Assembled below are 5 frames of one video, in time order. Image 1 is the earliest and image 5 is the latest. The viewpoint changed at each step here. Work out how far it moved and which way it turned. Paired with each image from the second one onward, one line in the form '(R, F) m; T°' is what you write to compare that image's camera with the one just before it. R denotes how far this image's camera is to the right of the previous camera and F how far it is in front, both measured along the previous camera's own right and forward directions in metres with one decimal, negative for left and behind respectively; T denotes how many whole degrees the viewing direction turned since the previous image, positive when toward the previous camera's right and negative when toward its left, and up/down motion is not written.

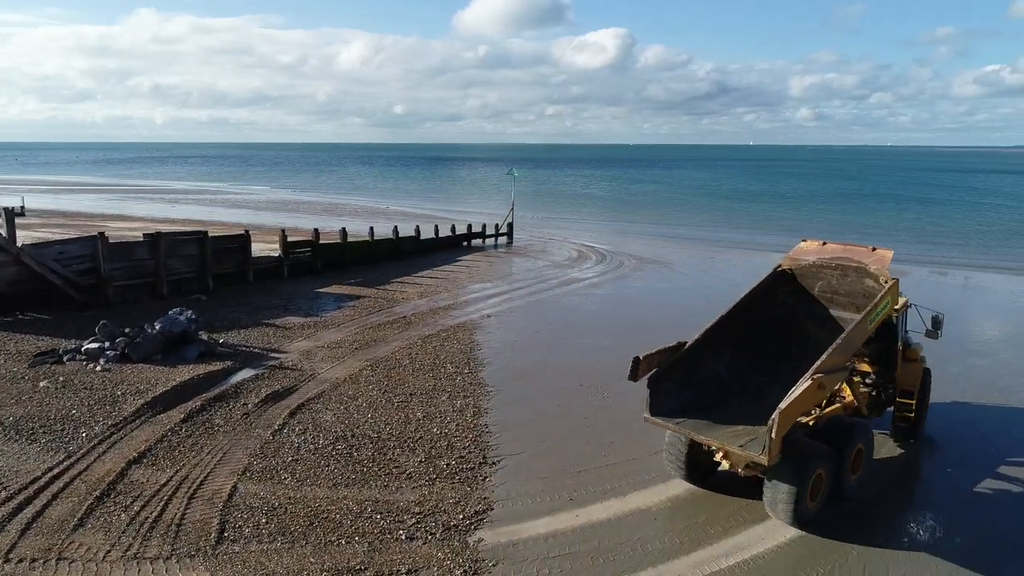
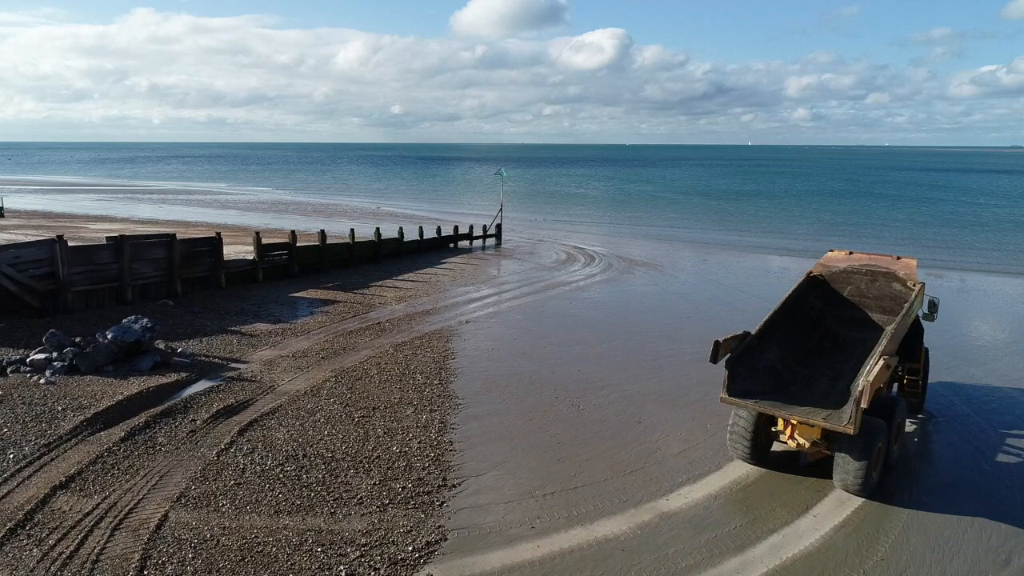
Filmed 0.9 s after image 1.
(+0.4, +0.5) m; 0°
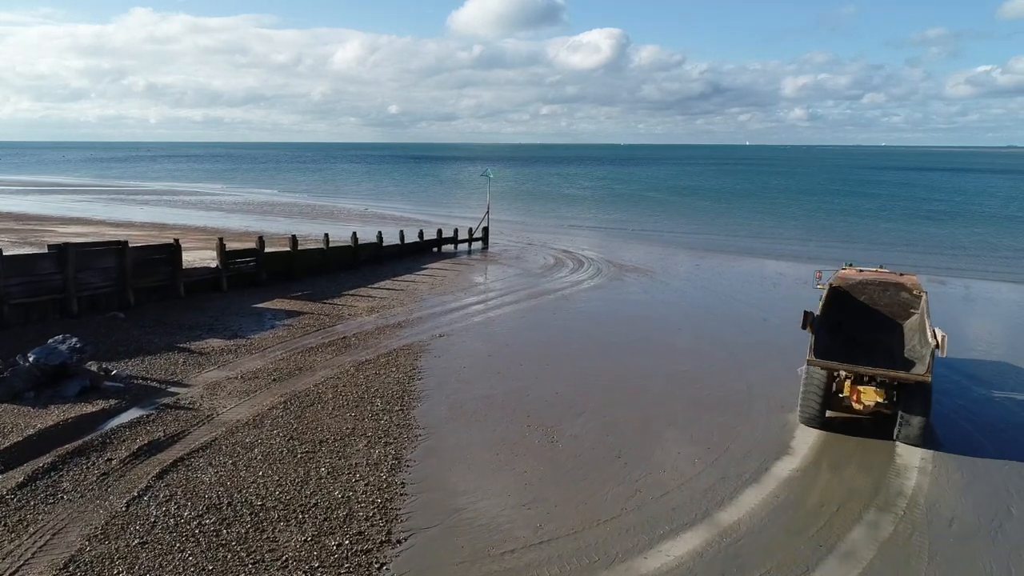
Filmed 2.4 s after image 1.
(+0.4, +1.0) m; 0°
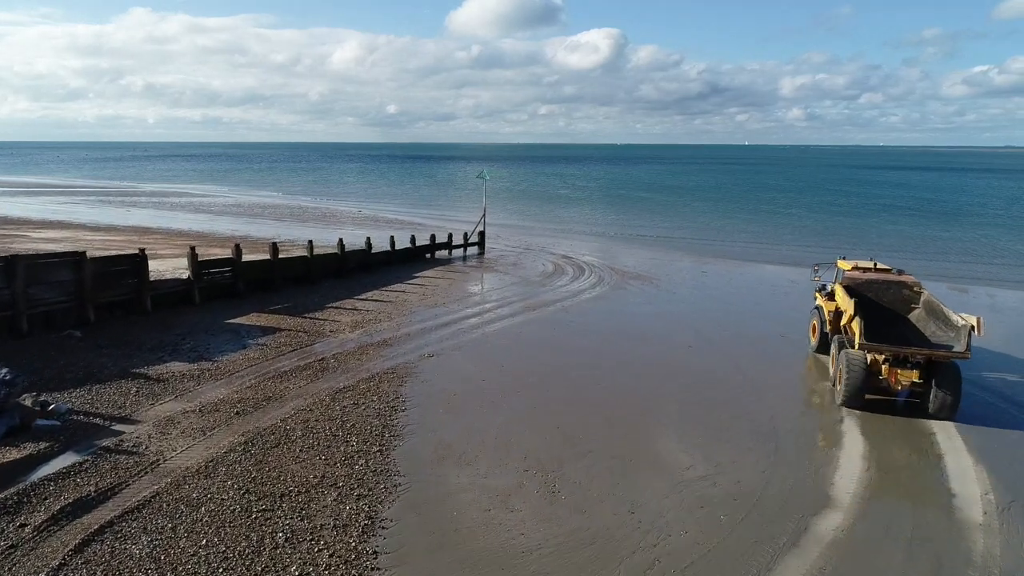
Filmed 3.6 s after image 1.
(0.0, +1.2) m; 0°
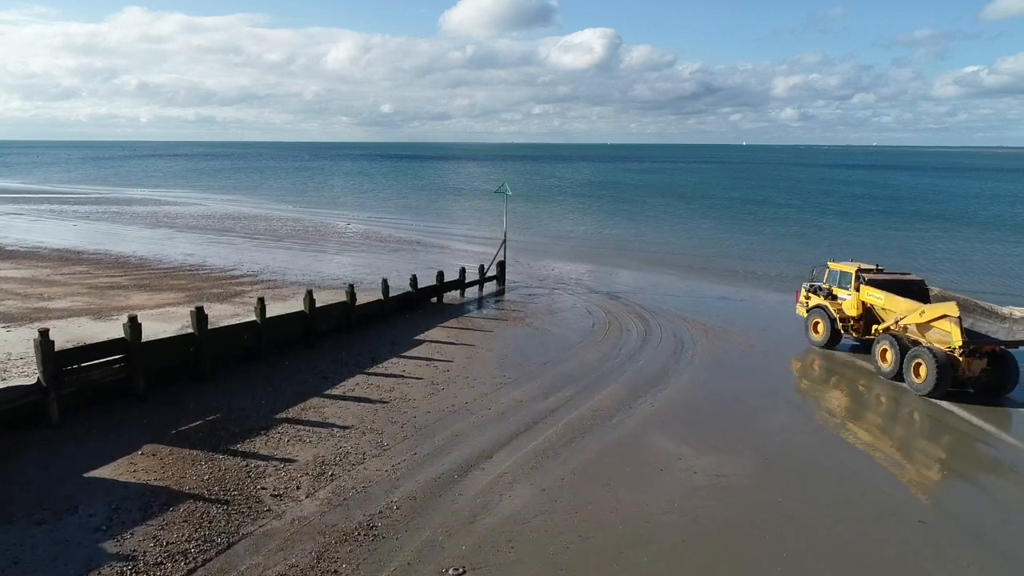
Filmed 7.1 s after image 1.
(-1.0, +6.1) m; 0°
